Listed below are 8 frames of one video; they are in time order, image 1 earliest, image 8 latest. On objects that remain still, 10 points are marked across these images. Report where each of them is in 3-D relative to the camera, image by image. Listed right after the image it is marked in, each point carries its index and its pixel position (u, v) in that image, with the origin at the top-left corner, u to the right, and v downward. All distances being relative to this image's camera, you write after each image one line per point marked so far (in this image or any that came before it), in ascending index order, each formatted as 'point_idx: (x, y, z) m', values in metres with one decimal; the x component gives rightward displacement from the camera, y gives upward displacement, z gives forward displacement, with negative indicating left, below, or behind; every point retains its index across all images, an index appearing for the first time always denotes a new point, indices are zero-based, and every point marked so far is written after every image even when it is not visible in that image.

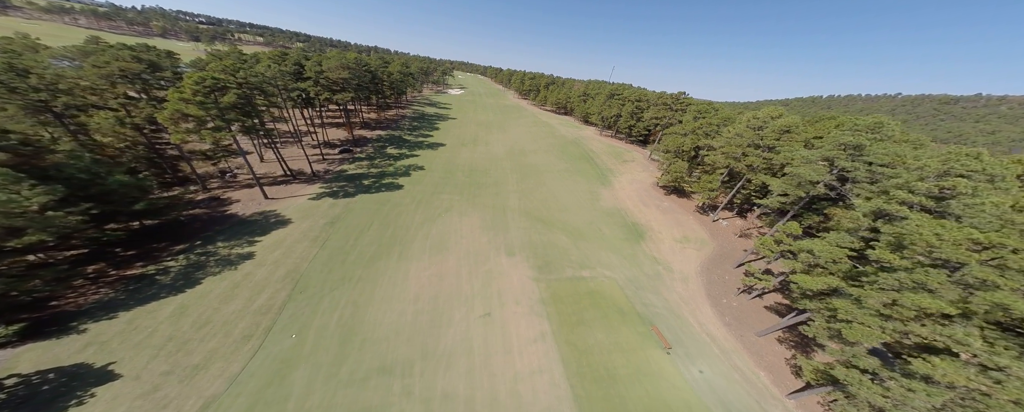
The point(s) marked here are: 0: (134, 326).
0: (-26.2, -7.9, +17.3) m
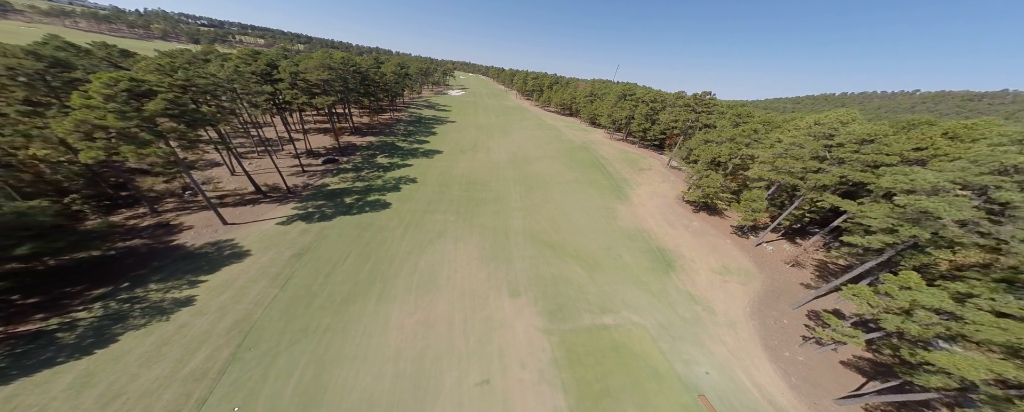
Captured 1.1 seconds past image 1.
0: (-25.9, -10.6, +12.6) m
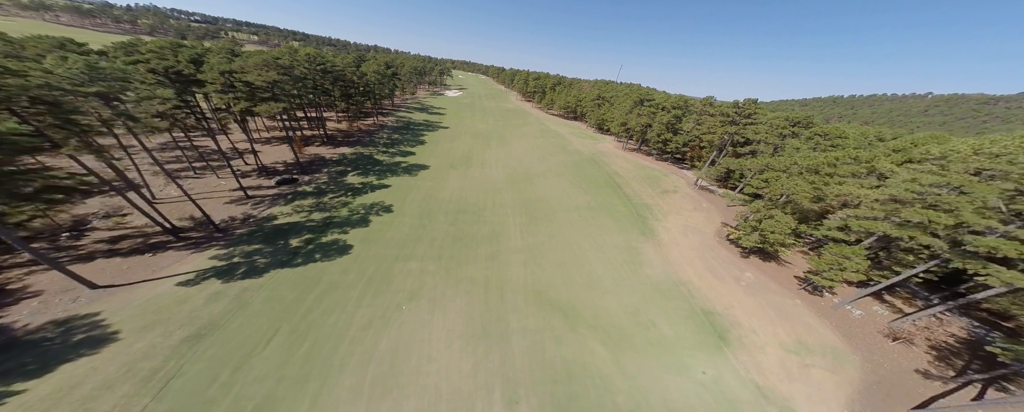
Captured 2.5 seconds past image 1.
0: (-26.2, -14.5, +5.4) m
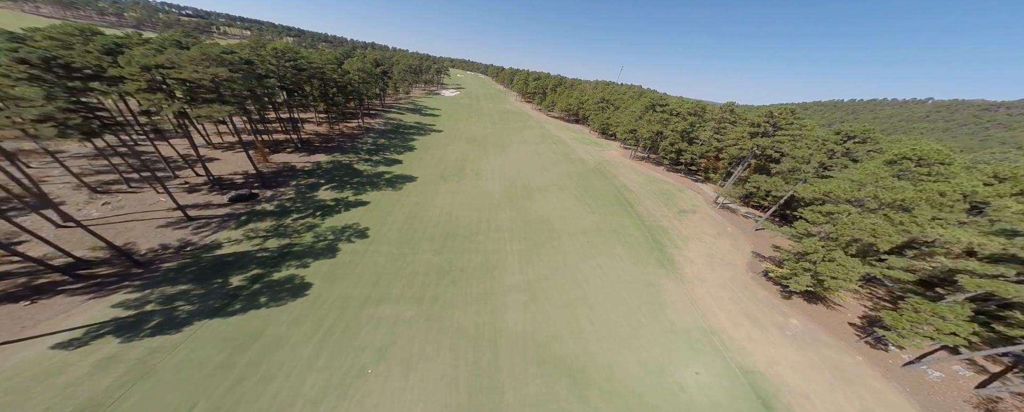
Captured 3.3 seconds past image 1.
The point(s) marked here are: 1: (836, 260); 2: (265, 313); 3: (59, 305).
0: (-26.3, -16.7, +0.8) m
1: (+22.9, -3.7, +17.7) m
2: (-16.7, -7.4, +16.7) m
3: (-27.5, -6.2, +15.3) m
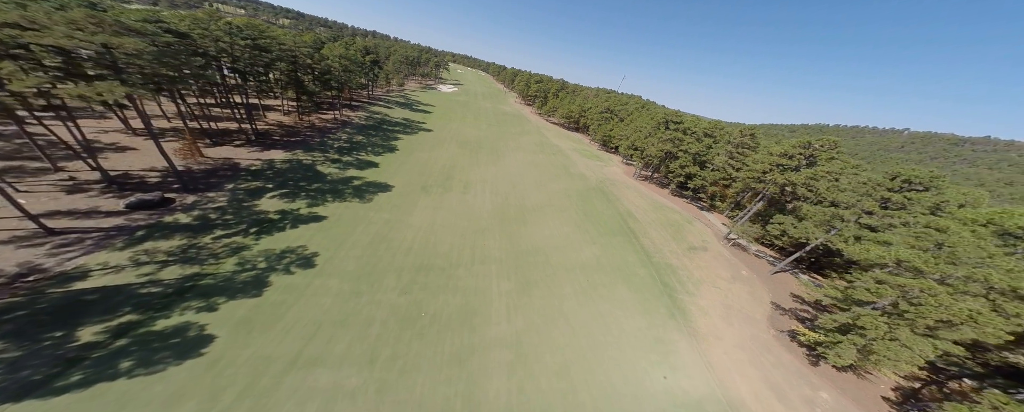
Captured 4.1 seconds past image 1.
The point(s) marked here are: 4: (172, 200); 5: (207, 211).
0: (-27.5, -17.3, -4.5) m
1: (+21.9, -7.7, +13.9) m
2: (-17.7, -8.7, +11.6) m
3: (-28.4, -6.7, +10.0) m
4: (-26.2, +0.4, +19.0) m
5: (-24.0, -0.4, +19.3) m
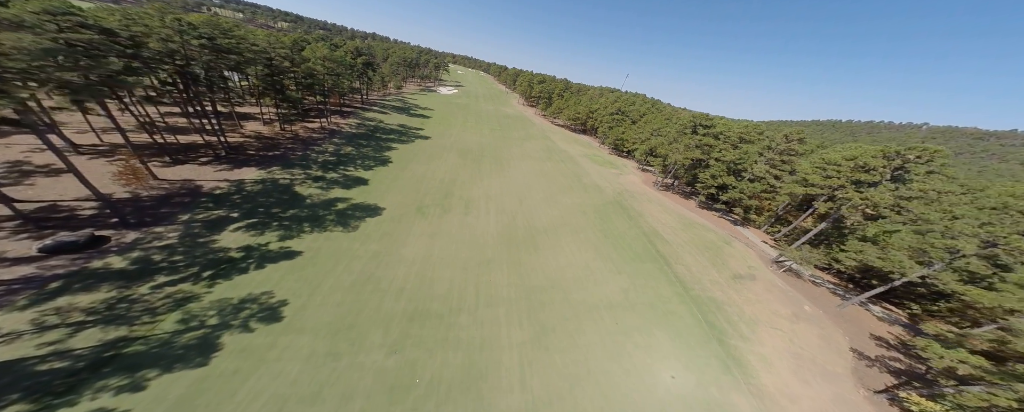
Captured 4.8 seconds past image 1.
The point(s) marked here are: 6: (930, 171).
0: (-26.5, -19.9, -8.1) m
1: (+22.9, -9.5, +10.0) m
2: (-16.8, -11.2, +8.0) m
3: (-27.5, -9.3, +6.4) m
4: (-25.3, -2.1, +15.3) m
5: (-23.1, -2.9, +15.7) m
6: (+32.5, +3.6, +21.3) m
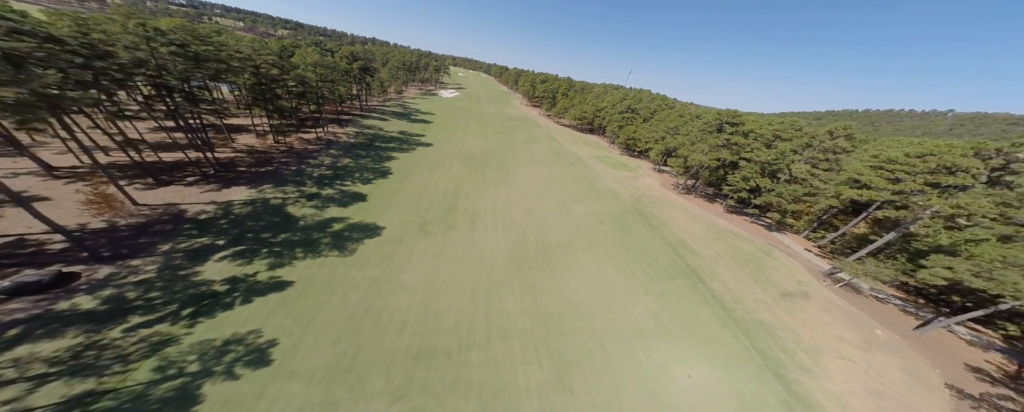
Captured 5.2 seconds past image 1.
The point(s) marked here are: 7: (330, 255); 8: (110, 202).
0: (-25.5, -21.8, -9.7) m
1: (+23.9, -10.1, +7.4) m
2: (-15.7, -12.8, +6.2) m
3: (-26.5, -11.3, +4.8) m
4: (-24.4, -4.0, +13.7) m
5: (-22.1, -4.7, +14.0) m
6: (+33.4, +3.3, +18.6) m
7: (-13.7, -3.5, +18.5) m
8: (-28.6, +0.1, +17.8) m
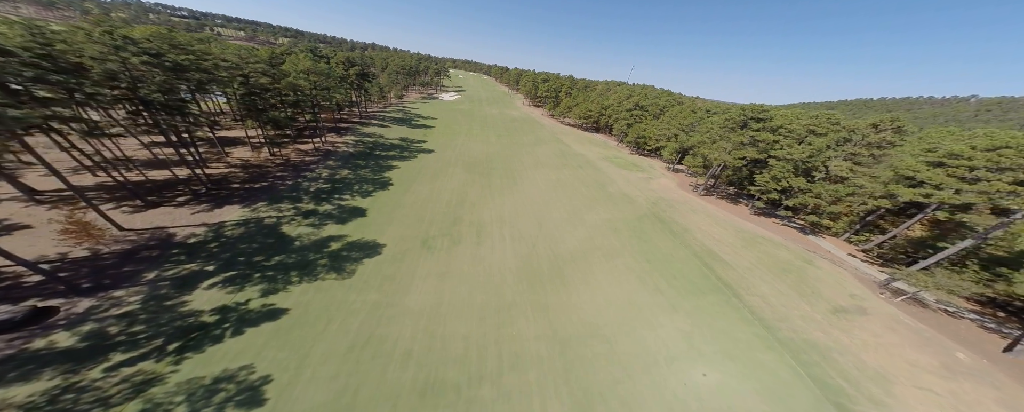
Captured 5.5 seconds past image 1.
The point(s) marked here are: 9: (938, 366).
0: (-24.5, -23.3, -10.9) m
1: (+24.8, -10.2, +5.4) m
2: (-14.7, -14.1, +4.8) m
3: (-25.6, -12.8, +3.6) m
4: (-23.5, -5.5, +12.5) m
5: (-21.2, -6.2, +12.8) m
6: (+34.1, +3.5, +16.4) m
7: (-12.8, -4.8, +17.2) m
8: (-27.8, -1.5, +16.7) m
9: (+25.3, -9.2, +15.9) m
